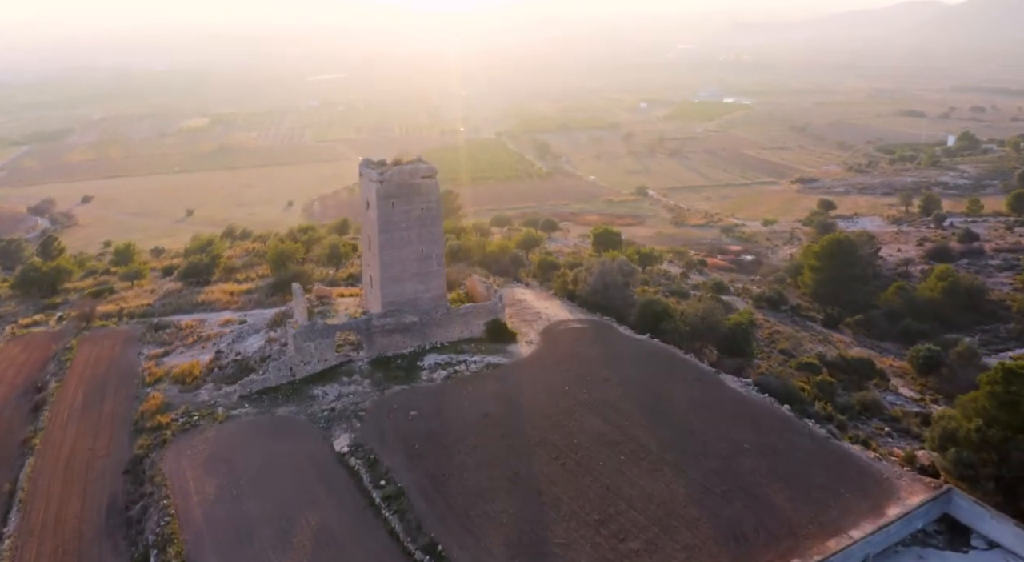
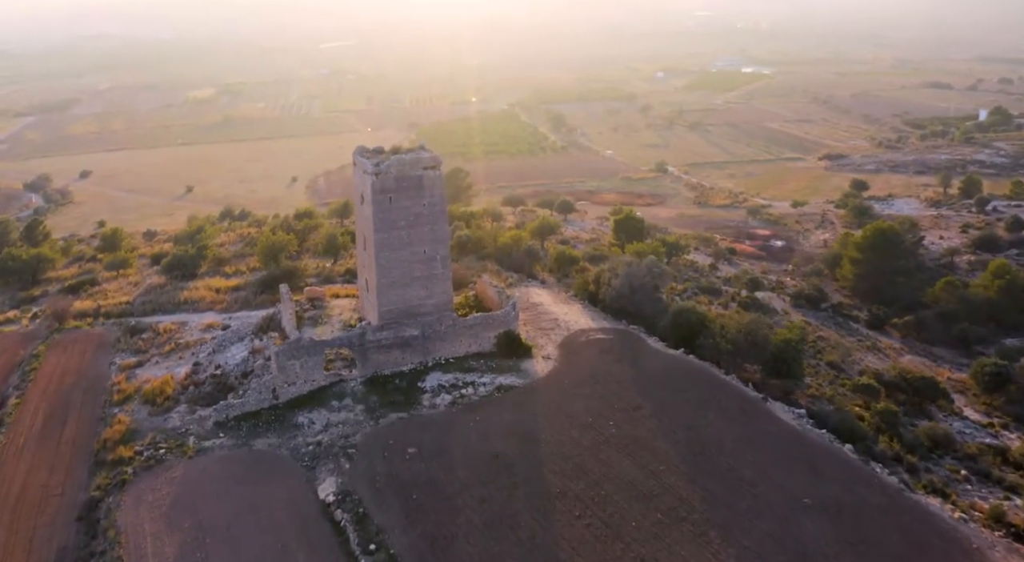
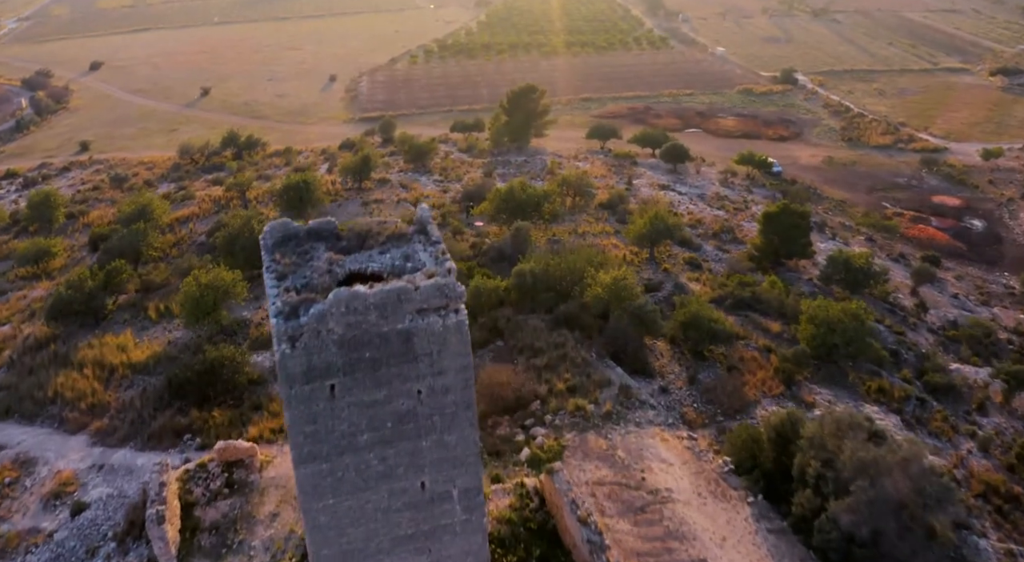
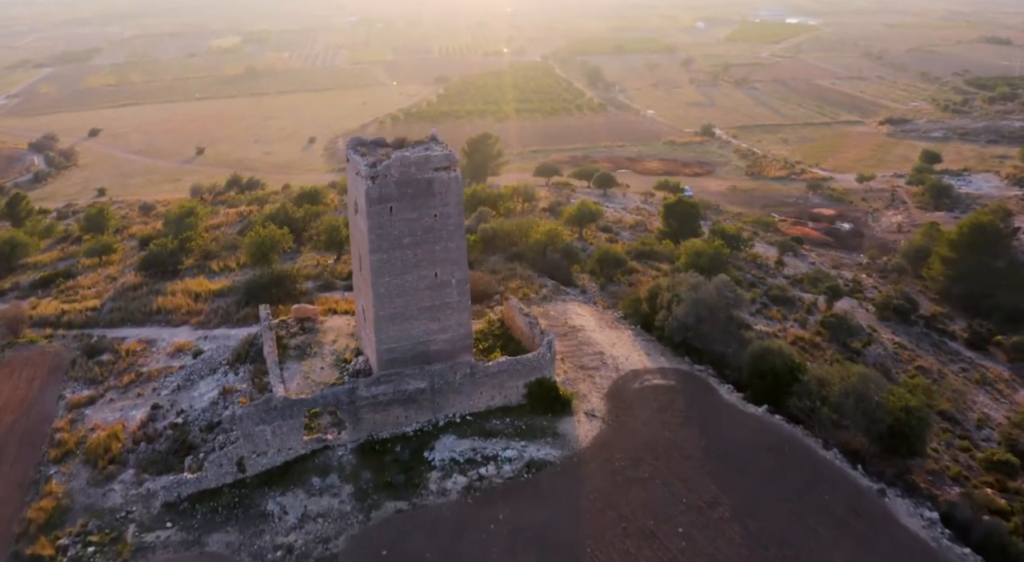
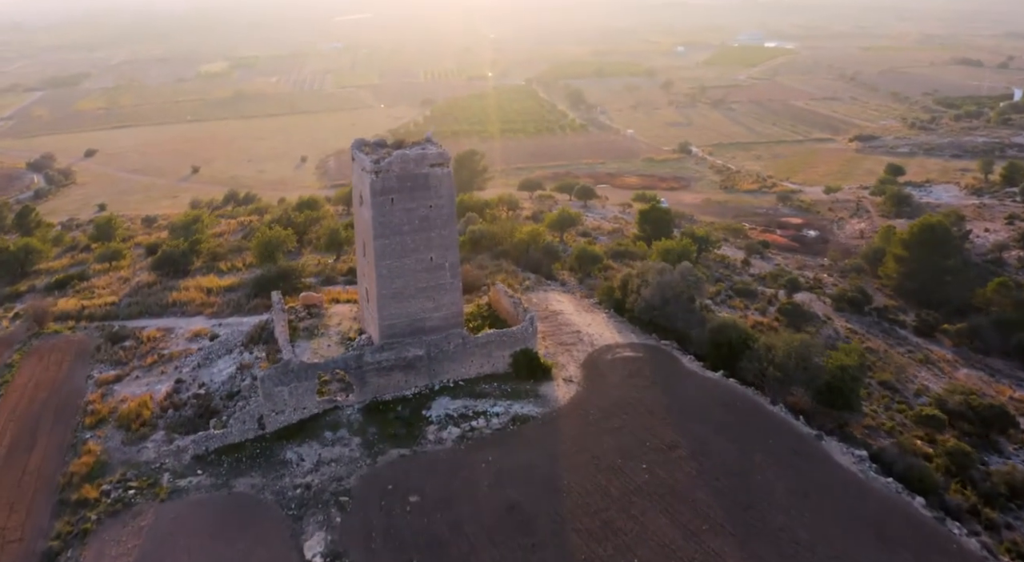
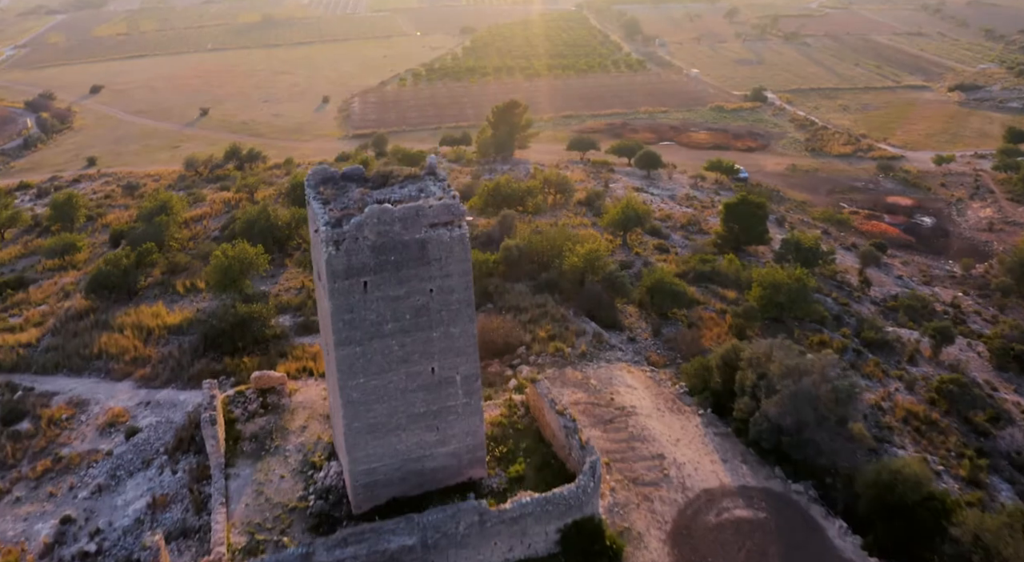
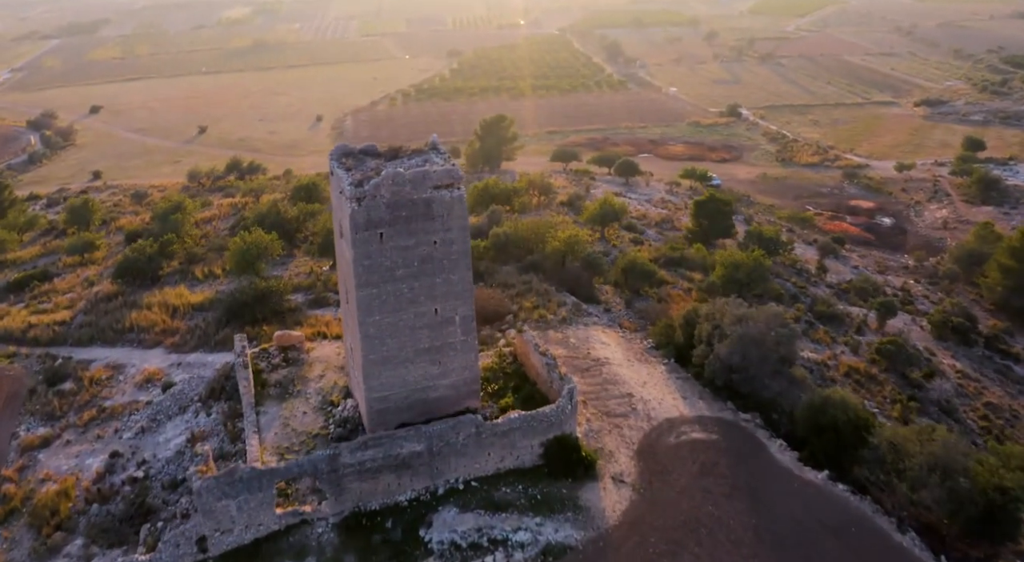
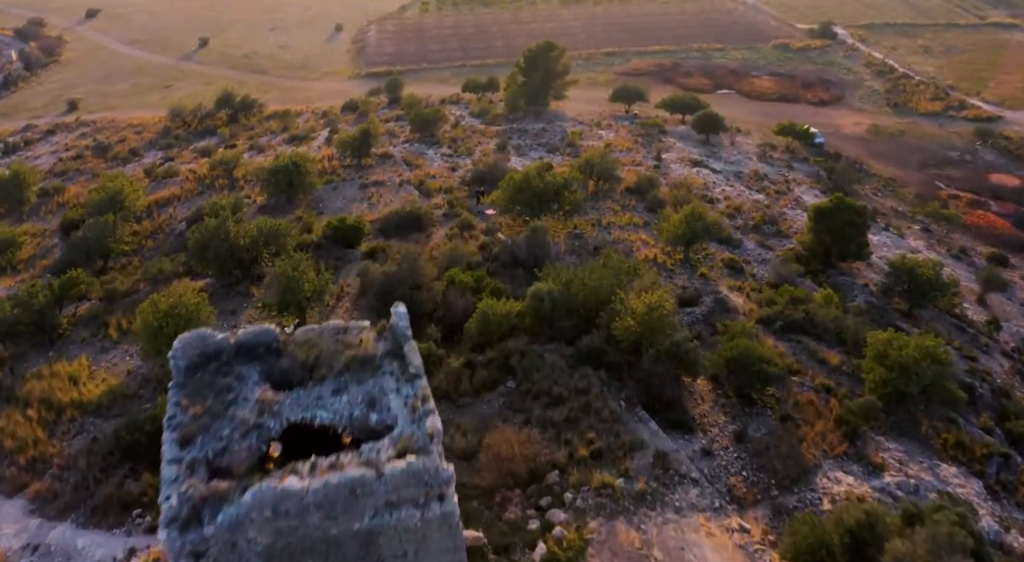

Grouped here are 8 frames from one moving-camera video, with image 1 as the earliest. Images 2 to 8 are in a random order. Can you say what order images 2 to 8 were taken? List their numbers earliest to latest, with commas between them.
2, 5, 4, 7, 6, 3, 8
